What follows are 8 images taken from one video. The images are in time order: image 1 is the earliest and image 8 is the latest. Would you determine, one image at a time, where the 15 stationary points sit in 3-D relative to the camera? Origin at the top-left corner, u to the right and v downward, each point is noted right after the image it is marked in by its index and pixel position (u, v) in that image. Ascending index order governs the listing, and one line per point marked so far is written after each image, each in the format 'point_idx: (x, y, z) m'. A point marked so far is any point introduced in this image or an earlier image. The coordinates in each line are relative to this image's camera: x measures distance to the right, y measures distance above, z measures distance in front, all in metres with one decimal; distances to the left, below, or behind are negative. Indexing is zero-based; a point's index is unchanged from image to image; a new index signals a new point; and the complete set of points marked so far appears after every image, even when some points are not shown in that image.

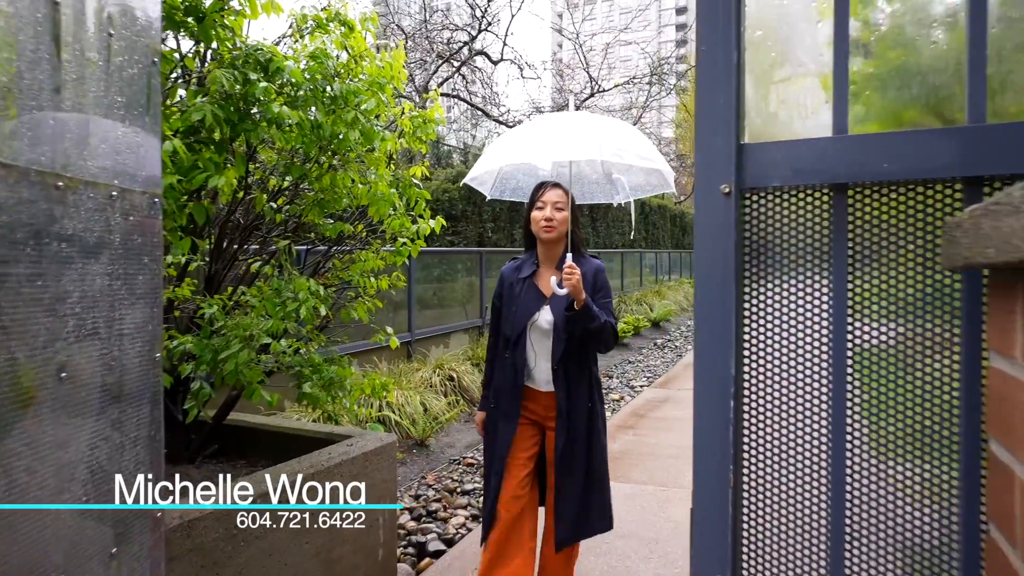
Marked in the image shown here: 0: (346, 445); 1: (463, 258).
0: (-0.7, -0.7, +2.9) m
1: (-0.6, +0.4, +8.1) m
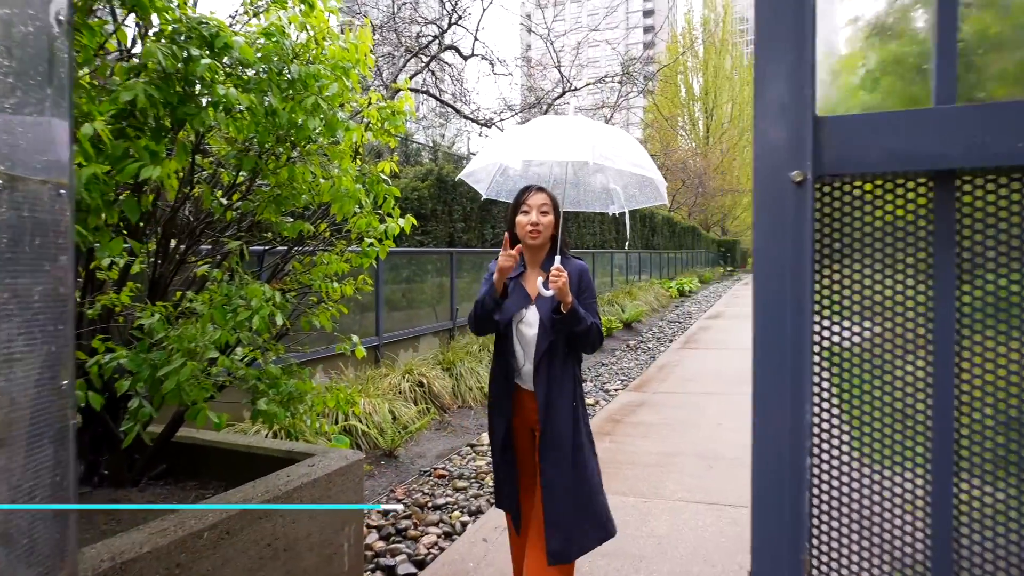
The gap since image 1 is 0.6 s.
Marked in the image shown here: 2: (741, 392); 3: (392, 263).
0: (-0.8, -0.7, +2.6) m
1: (-1.0, +0.4, +7.8) m
2: (+2.4, -1.1, +6.8) m
3: (-1.3, +0.3, +7.0) m
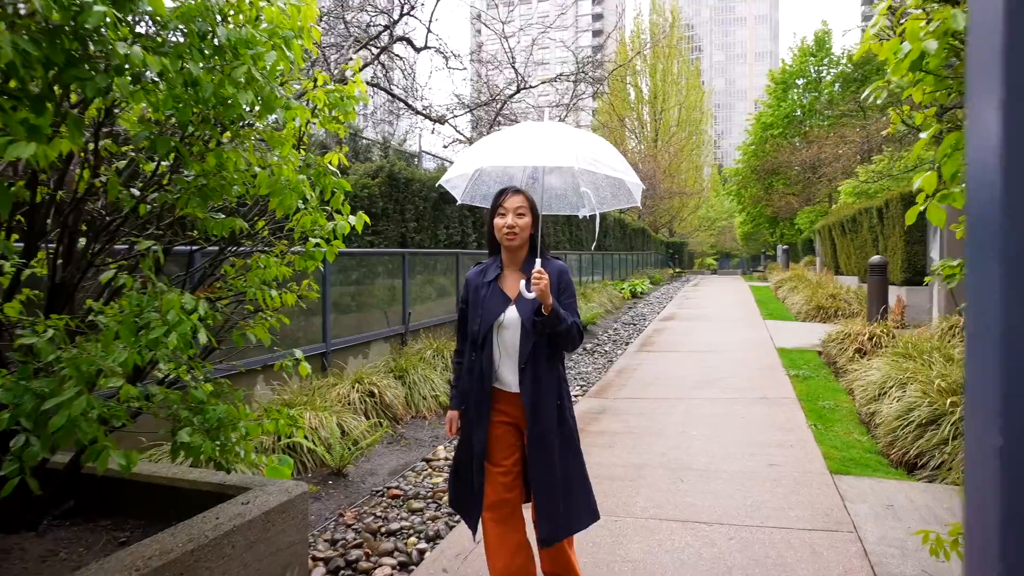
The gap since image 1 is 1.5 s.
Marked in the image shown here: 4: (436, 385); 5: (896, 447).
0: (-0.9, -0.7, +2.3) m
1: (-1.5, +0.3, +7.4) m
2: (+2.0, -1.1, +6.7) m
3: (-1.8, +0.3, +6.6) m
4: (-0.8, -1.0, +6.5) m
5: (+2.8, -1.1, +4.7) m
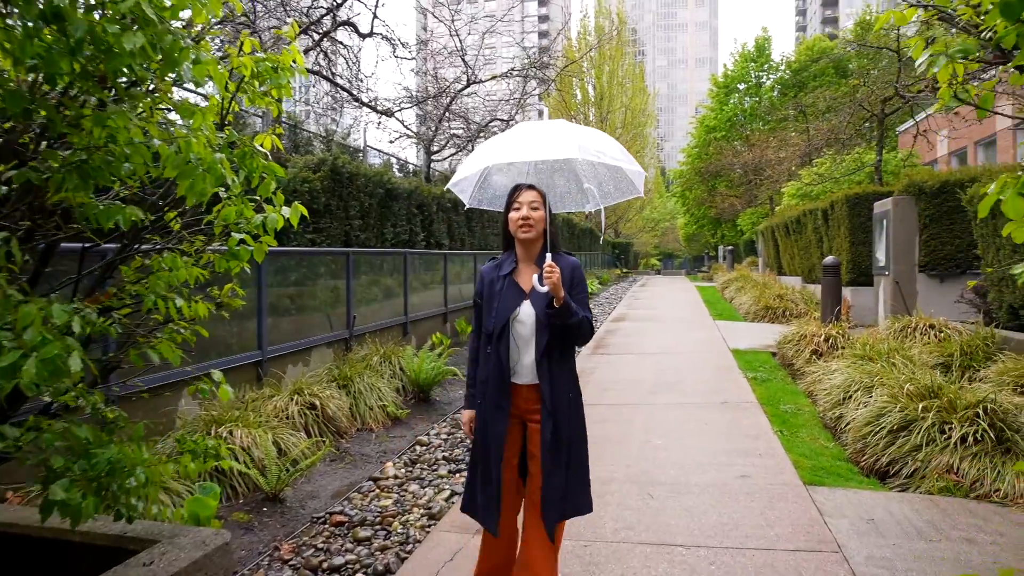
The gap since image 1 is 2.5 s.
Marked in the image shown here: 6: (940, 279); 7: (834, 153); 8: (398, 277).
0: (-1.0, -0.8, +1.8) m
1: (-2.0, +0.3, +6.9) m
2: (+1.5, -1.1, +6.5) m
3: (-2.2, +0.2, +6.1) m
4: (-1.2, -1.0, +6.1) m
5: (+2.5, -1.1, +4.5) m
6: (+6.4, +0.1, +9.8) m
7: (+7.7, +3.3, +15.8) m
8: (-1.5, +0.2, +8.8) m
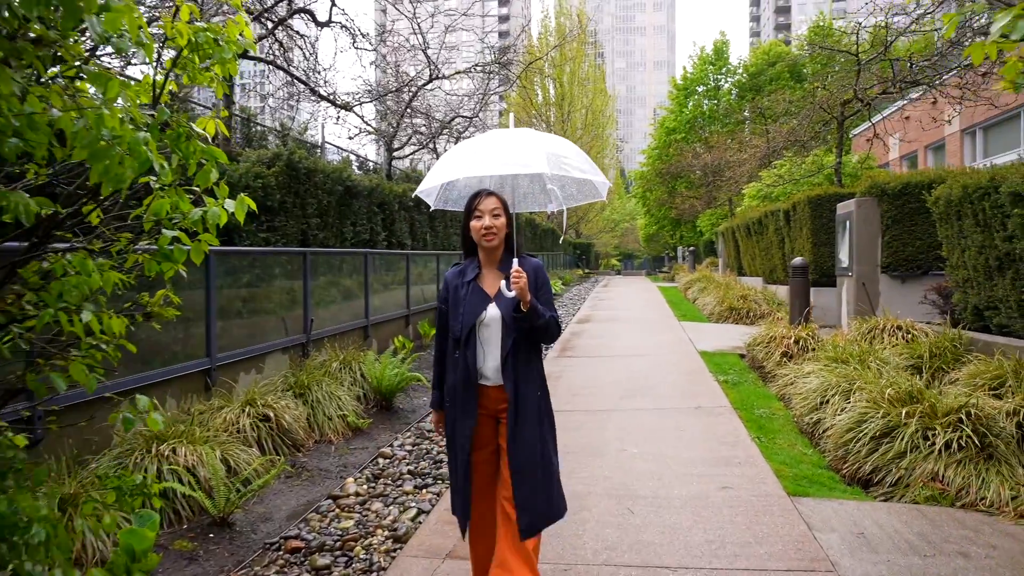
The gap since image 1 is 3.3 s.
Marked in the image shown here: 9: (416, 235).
0: (-1.1, -0.8, +1.5) m
1: (-2.3, +0.3, +6.5) m
2: (+1.2, -1.1, +6.3) m
3: (-2.5, +0.2, +5.7) m
4: (-1.5, -1.0, +5.7) m
5: (+2.3, -1.2, +4.4) m
6: (+5.9, +0.1, +9.9) m
7: (+6.9, +3.3, +16.0) m
8: (-2.0, +0.1, +8.4) m
9: (-1.7, +1.0, +11.8) m
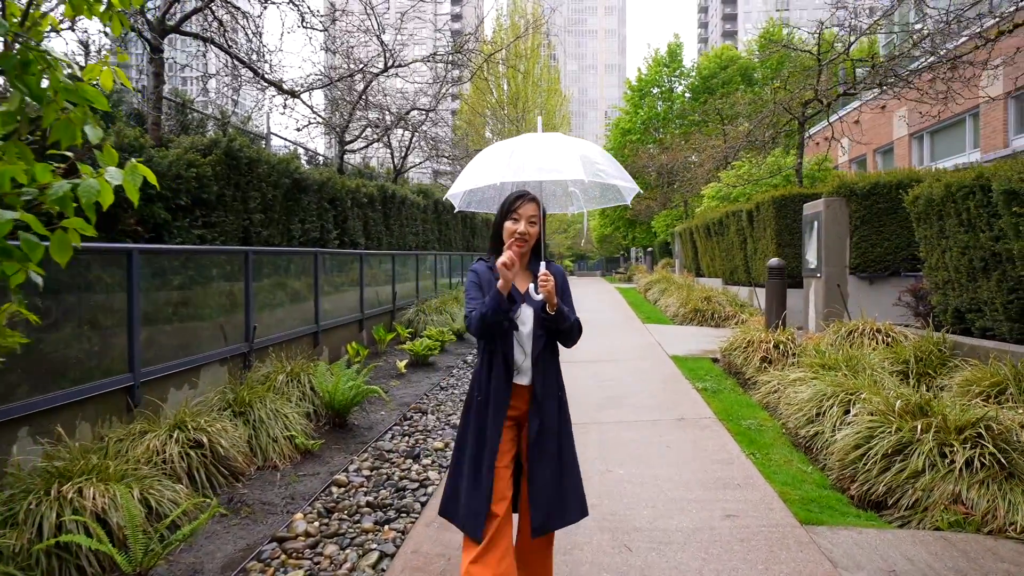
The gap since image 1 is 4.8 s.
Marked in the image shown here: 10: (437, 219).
0: (-1.0, -0.8, +0.9) m
1: (-2.6, +0.3, +5.8) m
2: (+0.9, -1.2, +5.8) m
3: (-2.7, +0.2, +4.9) m
4: (-1.7, -1.0, +5.1) m
5: (+2.1, -1.2, +4.0) m
6: (+5.3, +0.1, +9.7) m
7: (+5.8, +3.2, +15.9) m
8: (-2.4, +0.1, +7.7) m
9: (-2.4, +0.9, +11.1) m
10: (-1.8, +1.7, +16.0) m
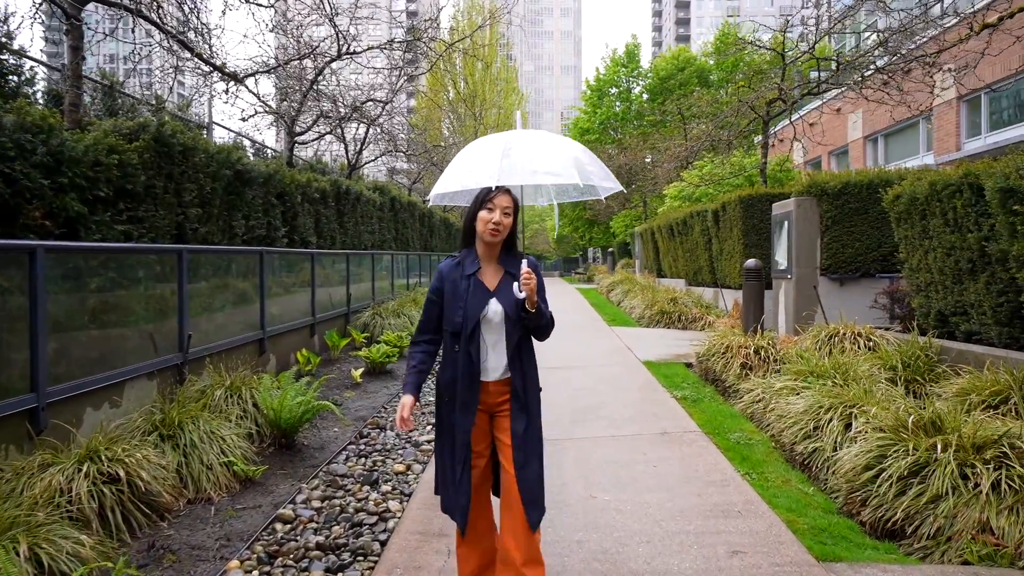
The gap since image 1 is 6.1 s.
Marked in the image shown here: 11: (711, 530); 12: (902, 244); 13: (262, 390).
0: (-0.9, -0.8, +0.3) m
1: (-2.8, +0.2, +5.1) m
2: (+0.6, -1.2, +5.3) m
3: (-2.9, +0.2, +4.2) m
4: (-1.9, -1.1, +4.4) m
5: (+2.0, -1.2, +3.6) m
6: (+4.8, +0.1, +9.5) m
7: (+4.9, +3.2, +15.7) m
8: (-2.8, +0.1, +7.0) m
9: (-3.0, +0.9, +10.4) m
10: (-2.8, +1.7, +15.3) m
11: (+1.1, -1.3, +3.5) m
12: (+4.2, +0.5, +7.0) m
13: (-2.0, -0.8, +5.1) m
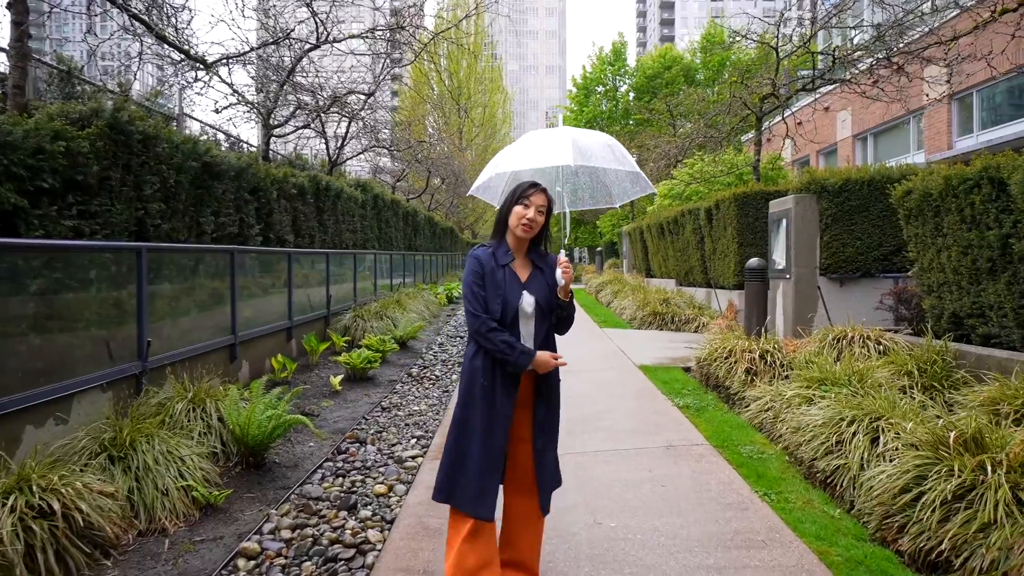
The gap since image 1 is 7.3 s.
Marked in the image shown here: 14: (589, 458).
0: (-0.8, -0.8, -0.2) m
1: (-2.9, +0.2, +4.6) m
2: (+0.6, -1.2, +4.9) m
3: (-2.9, +0.1, +3.7) m
4: (-2.0, -1.1, +3.9) m
5: (+2.0, -1.2, +3.2) m
6: (+4.6, +0.1, +9.2) m
7: (+4.6, +3.2, +15.4) m
8: (-2.9, +0.1, +6.5) m
9: (-3.2, +0.9, +9.9) m
10: (-3.1, +1.6, +14.8) m
11: (+1.1, -1.3, +3.1) m
12: (+4.1, +0.5, +6.7) m
13: (-2.0, -0.8, +4.6) m
14: (+0.6, -1.2, +4.7) m
